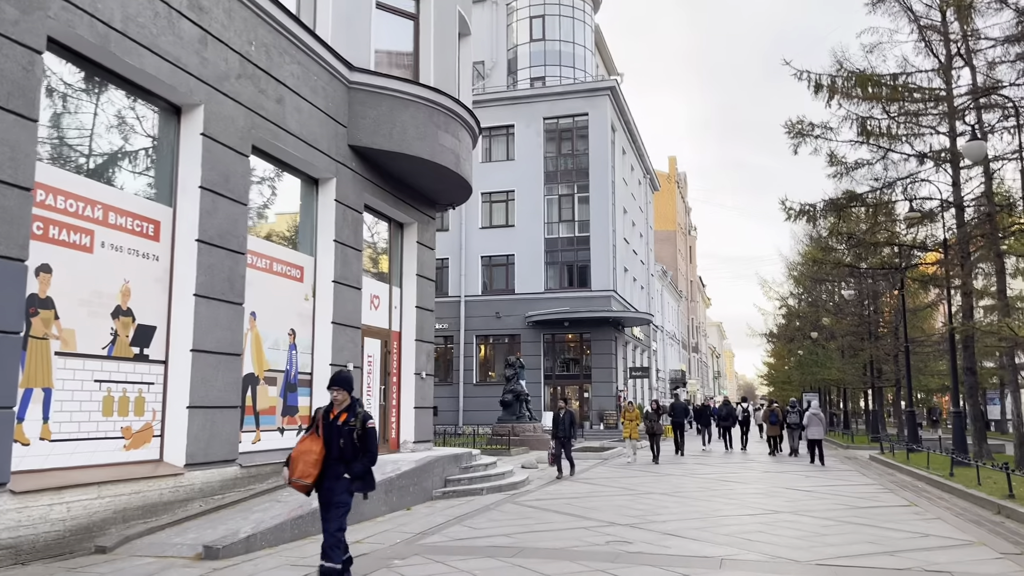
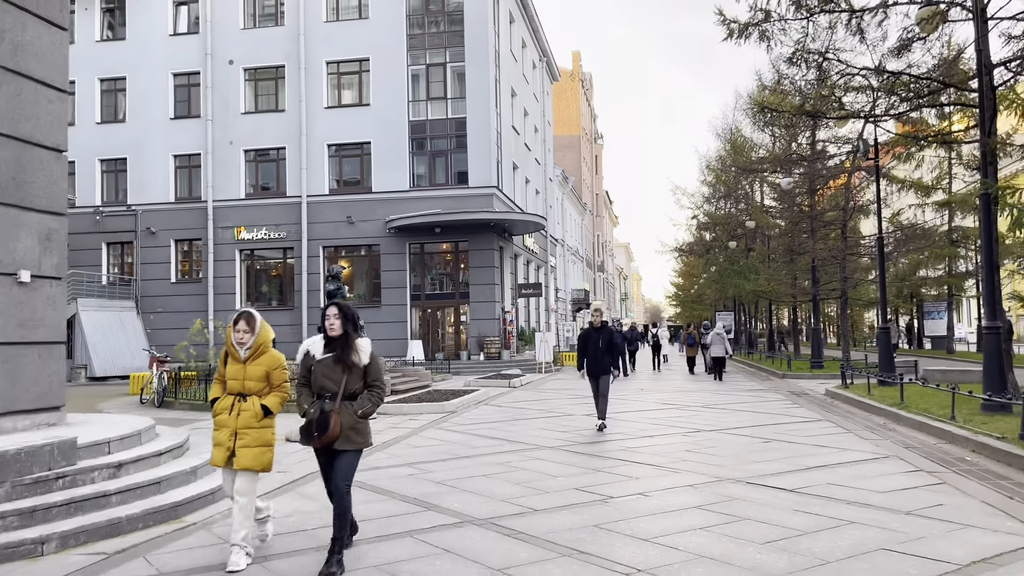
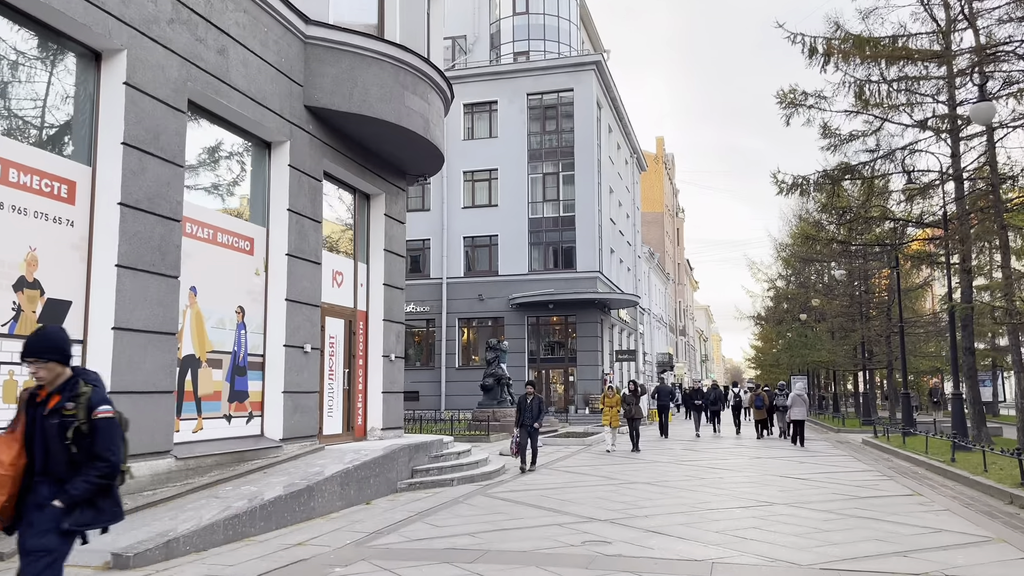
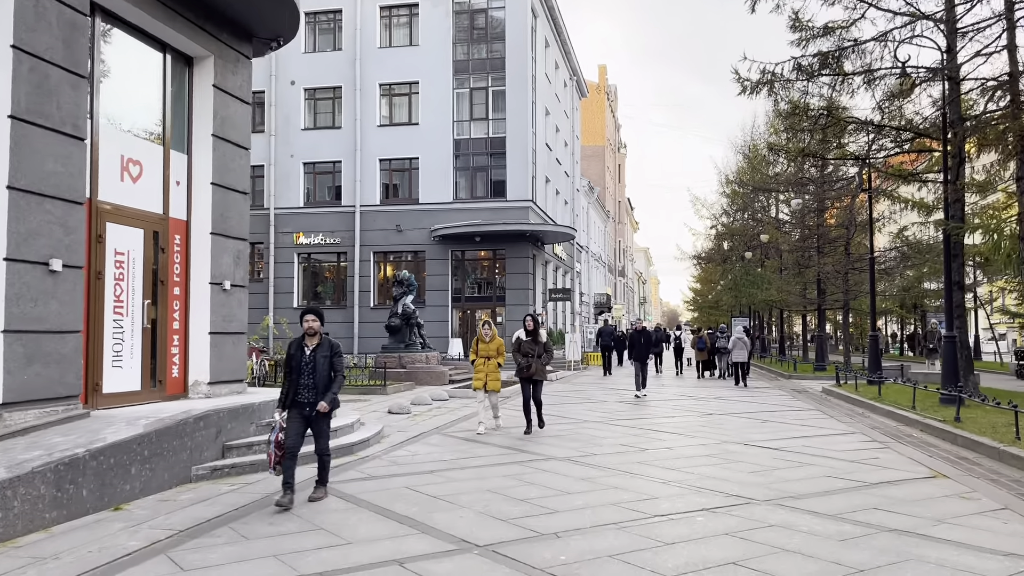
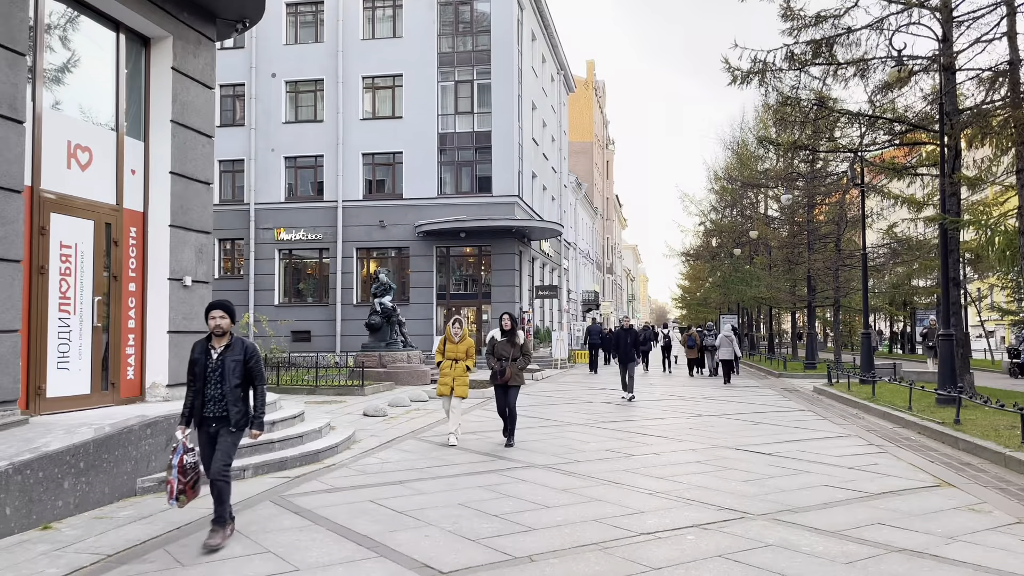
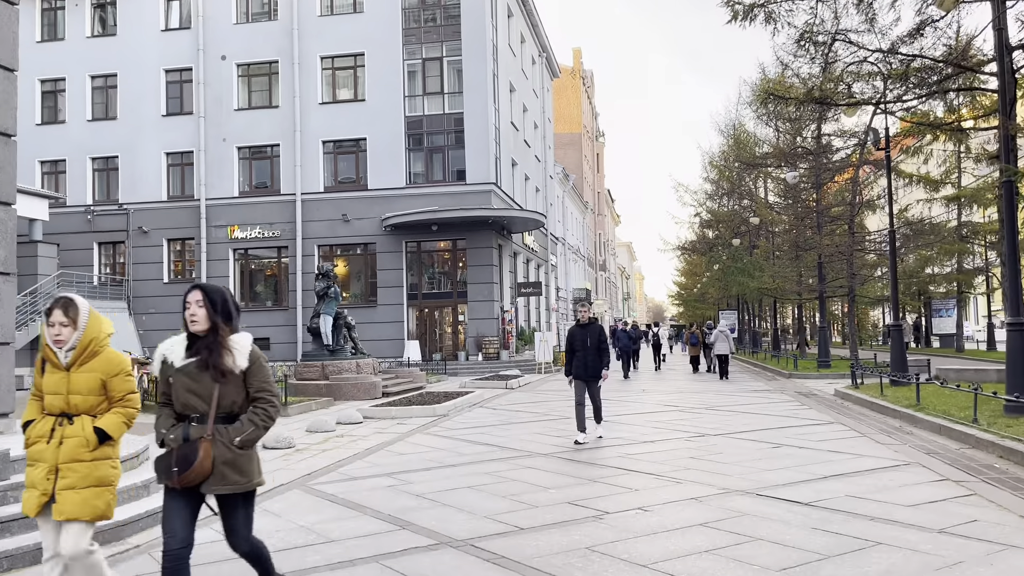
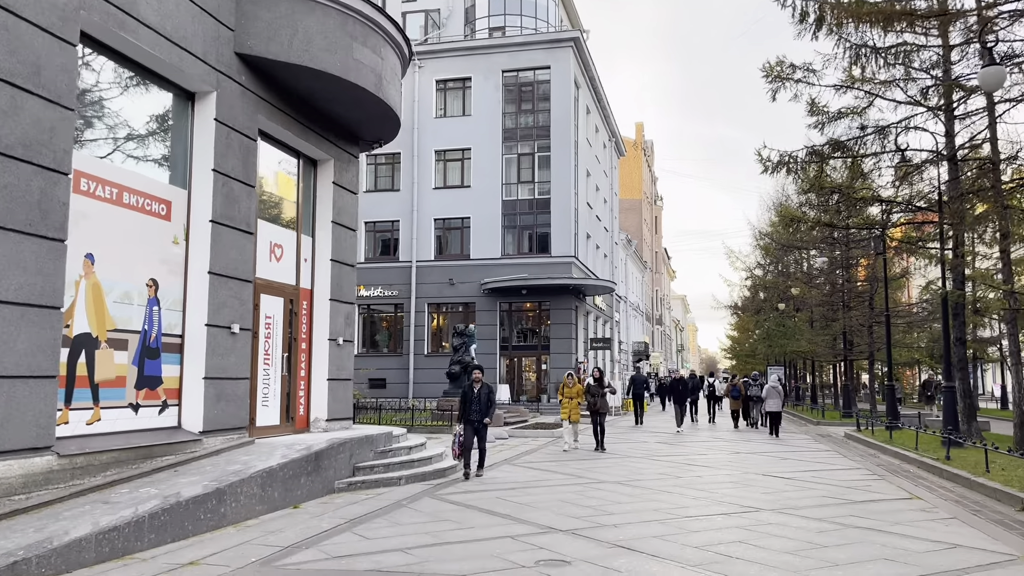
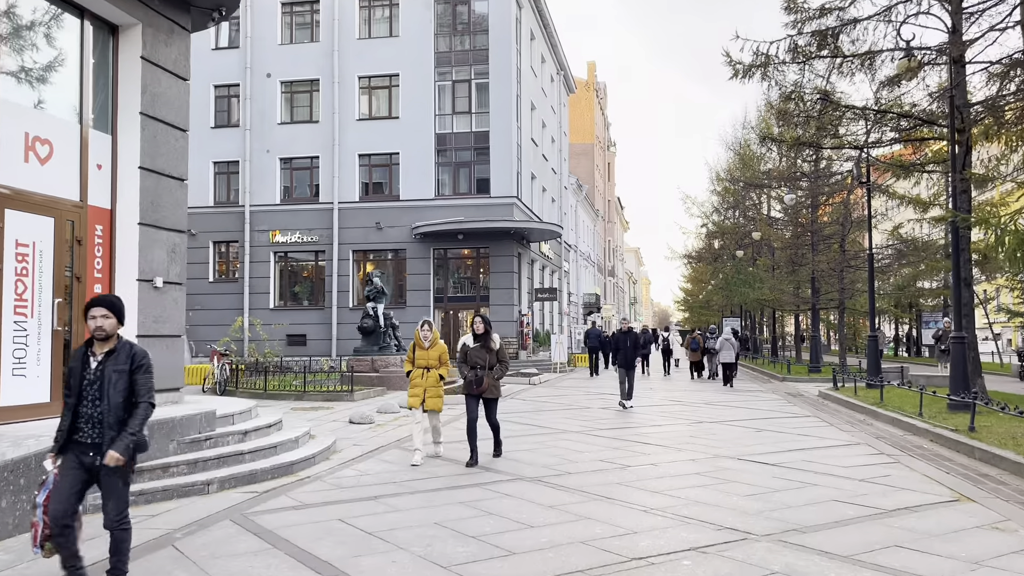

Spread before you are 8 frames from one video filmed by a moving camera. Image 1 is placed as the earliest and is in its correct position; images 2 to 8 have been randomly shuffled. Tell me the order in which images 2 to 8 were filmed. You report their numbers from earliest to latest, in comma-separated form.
3, 7, 4, 5, 8, 2, 6
